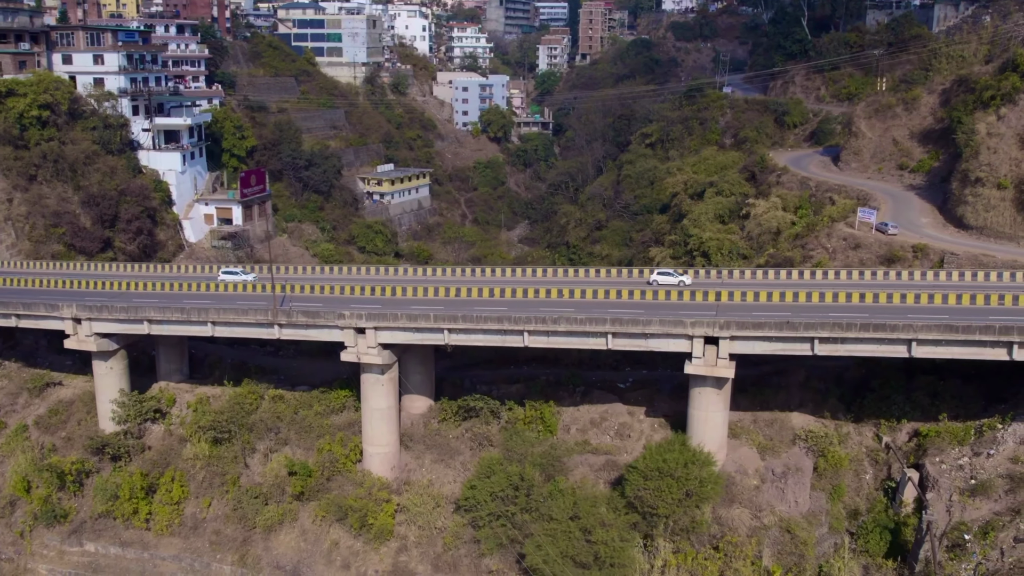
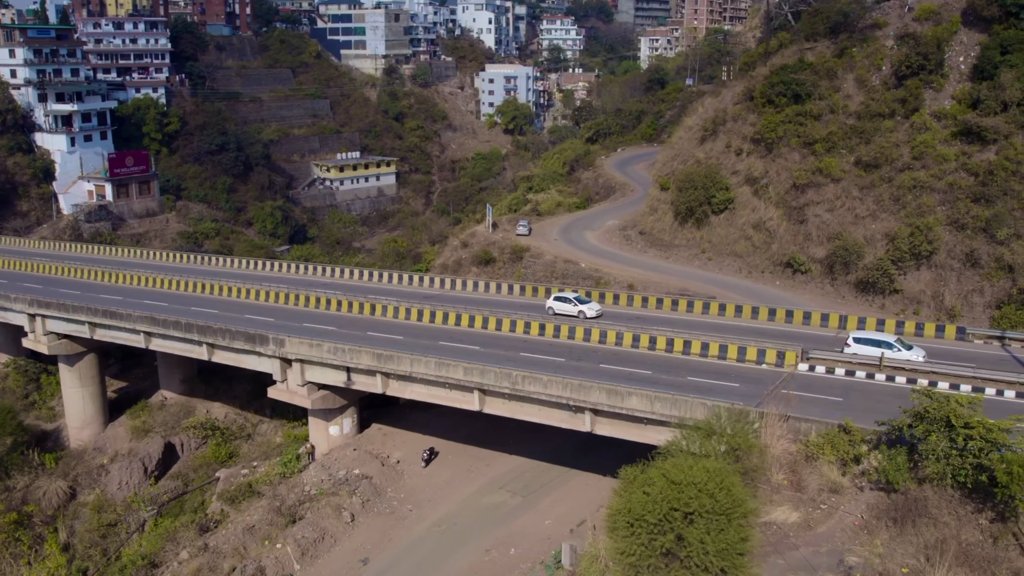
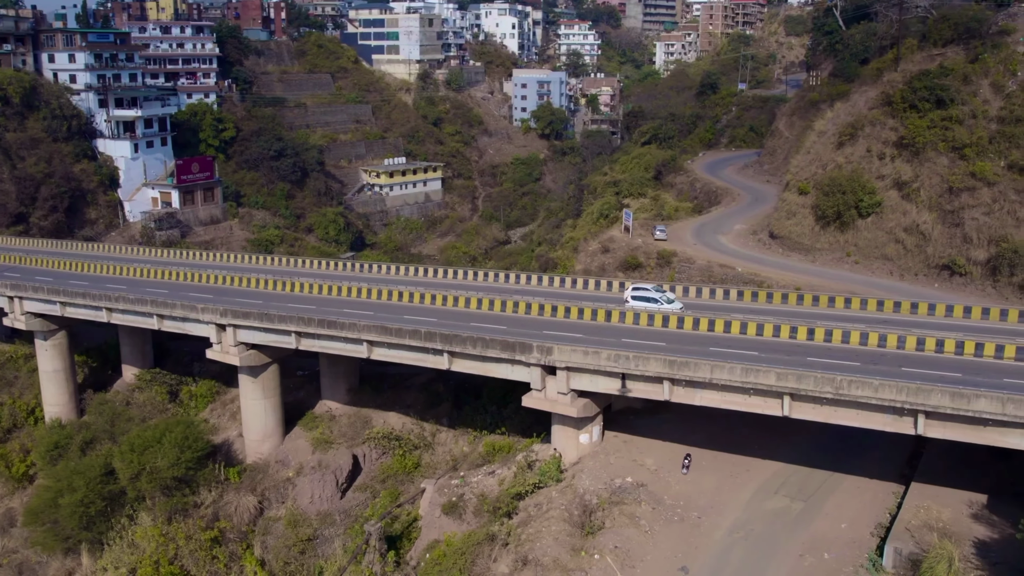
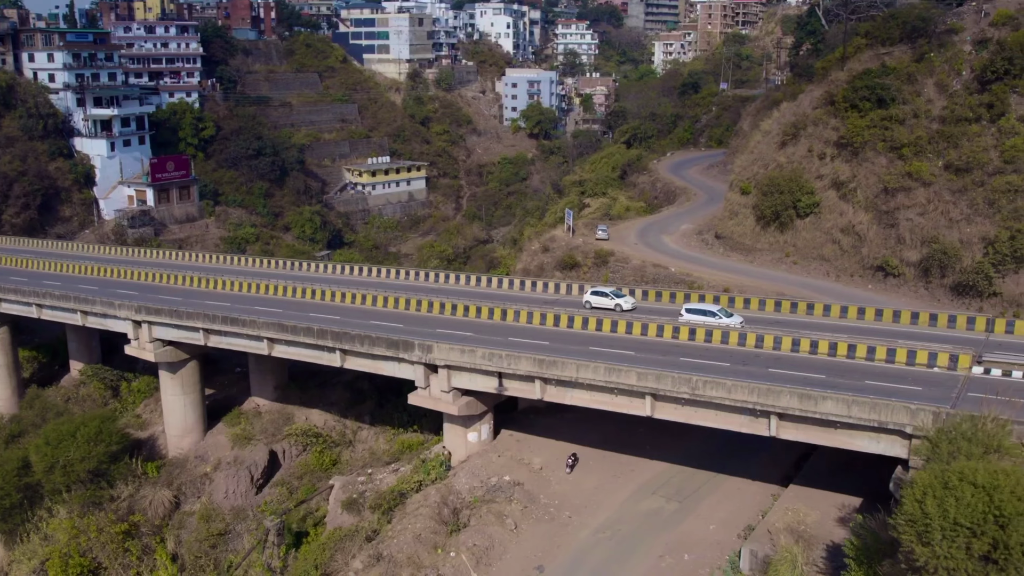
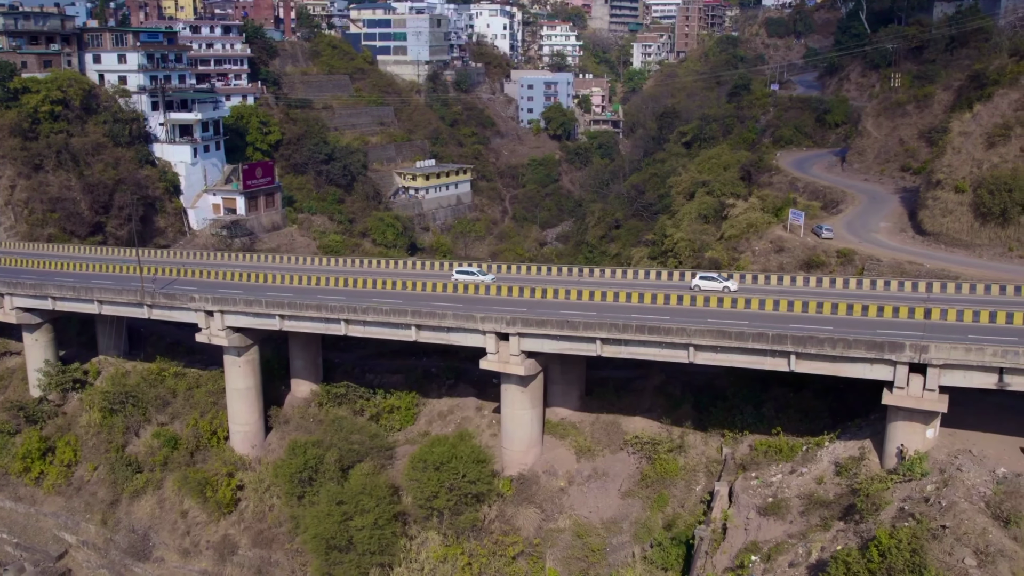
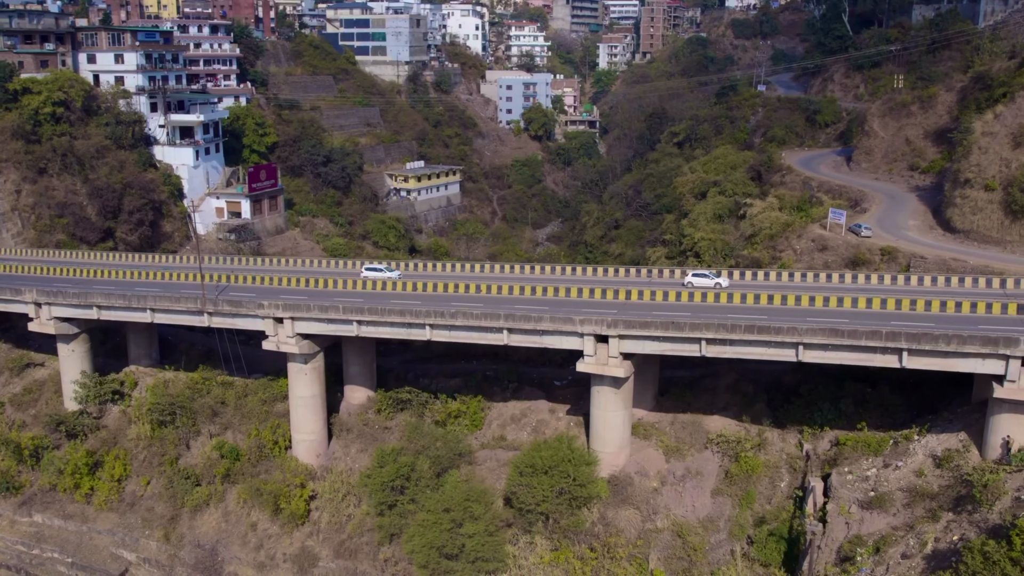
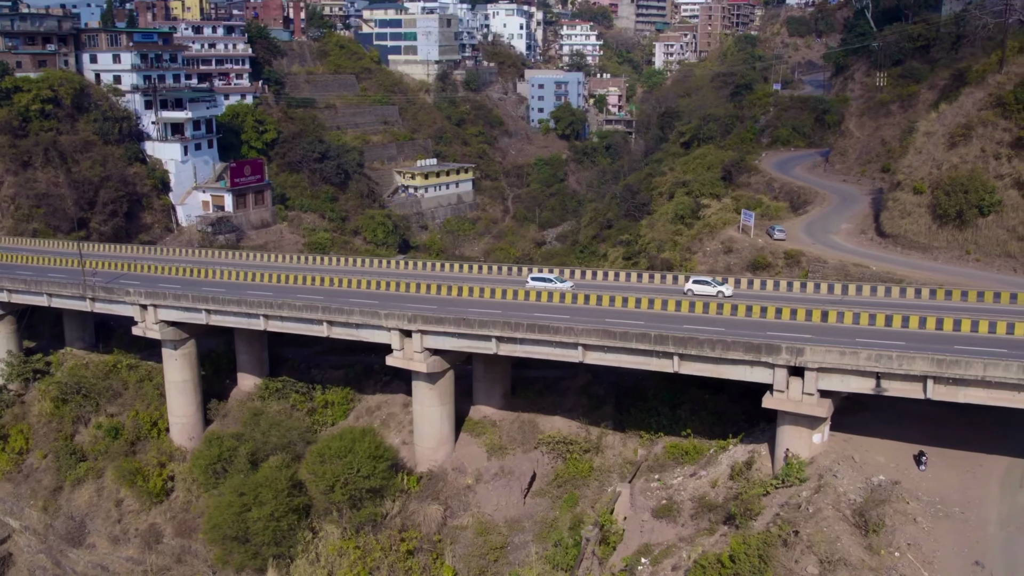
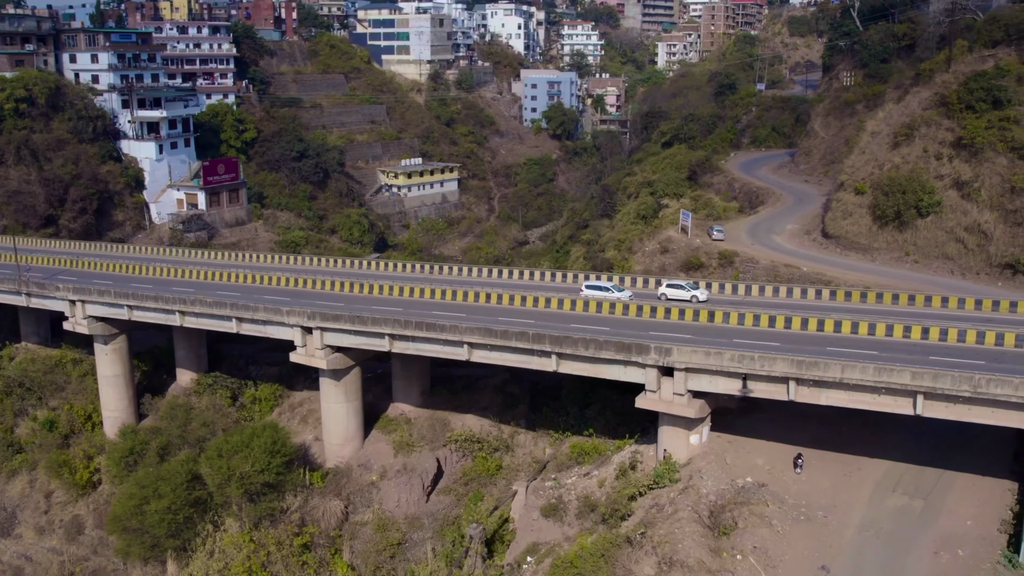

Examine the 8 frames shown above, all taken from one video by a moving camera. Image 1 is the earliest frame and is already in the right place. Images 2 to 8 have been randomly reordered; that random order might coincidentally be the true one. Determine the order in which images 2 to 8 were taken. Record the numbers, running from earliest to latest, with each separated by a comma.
6, 5, 7, 8, 3, 4, 2
